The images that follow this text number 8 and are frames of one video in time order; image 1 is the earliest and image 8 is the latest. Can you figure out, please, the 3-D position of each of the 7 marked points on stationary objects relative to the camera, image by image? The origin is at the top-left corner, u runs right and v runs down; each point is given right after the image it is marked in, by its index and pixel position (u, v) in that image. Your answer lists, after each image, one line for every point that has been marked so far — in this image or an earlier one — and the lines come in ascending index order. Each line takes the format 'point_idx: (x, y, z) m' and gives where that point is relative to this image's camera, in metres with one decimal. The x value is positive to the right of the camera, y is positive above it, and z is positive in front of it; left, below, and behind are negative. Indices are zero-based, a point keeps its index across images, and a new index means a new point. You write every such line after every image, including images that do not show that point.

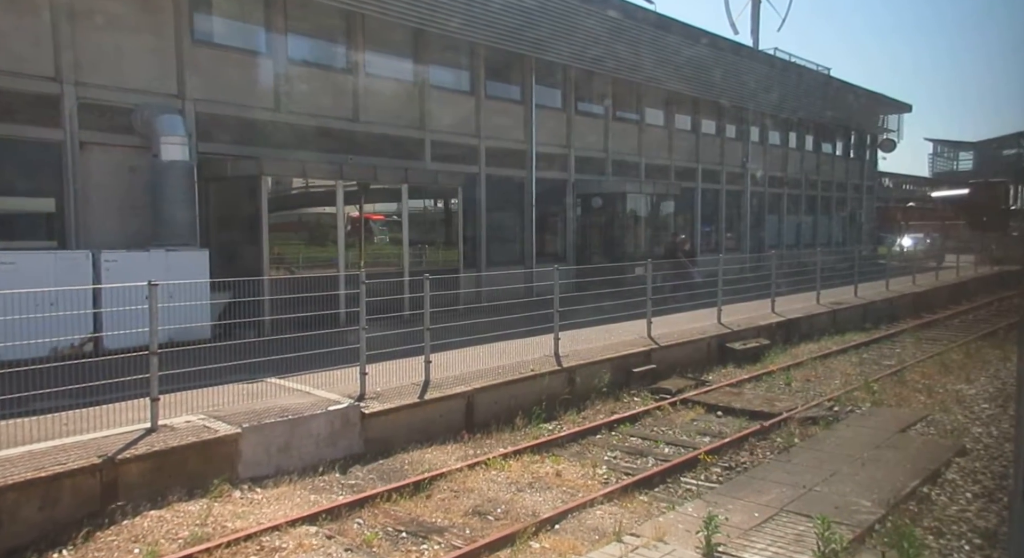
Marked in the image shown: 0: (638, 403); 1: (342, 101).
0: (+1.7, -1.7, +11.0) m
1: (-3.4, +3.5, +15.7) m
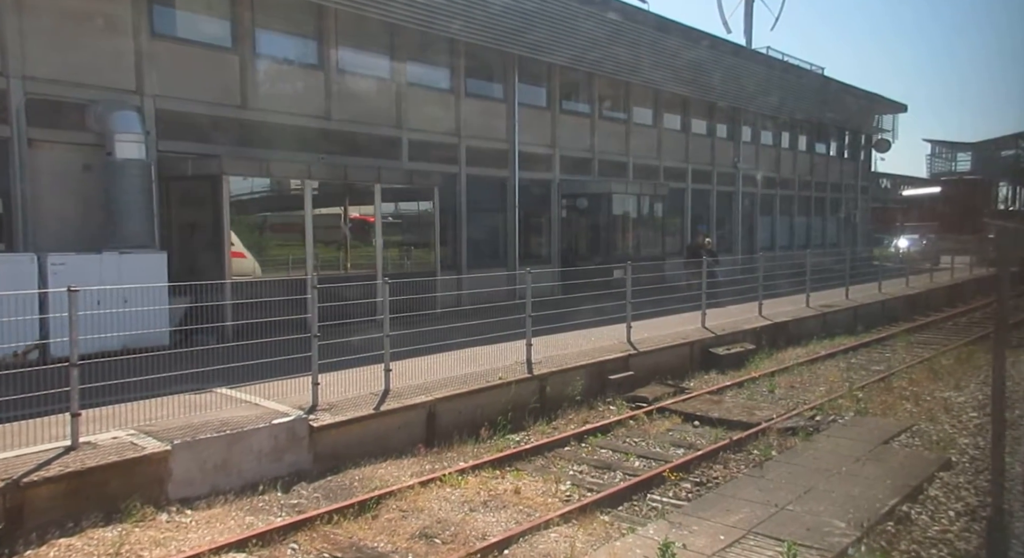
0: (+1.3, -1.7, +10.6) m
1: (-3.8, +3.4, +15.3) m
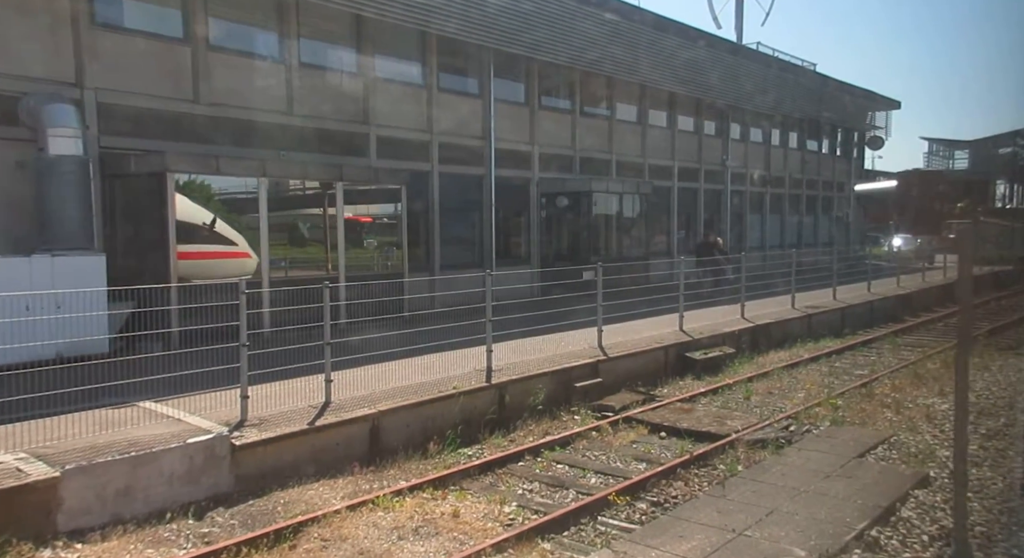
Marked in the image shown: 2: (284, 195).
0: (+0.8, -1.8, +10.0) m
1: (-4.3, +3.4, +14.7) m
2: (-3.7, +1.4, +13.4) m
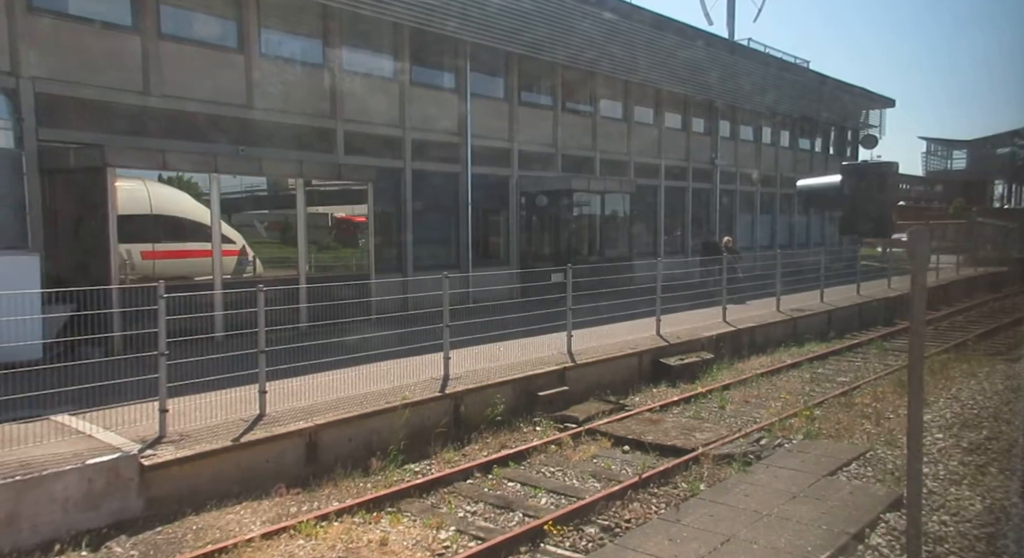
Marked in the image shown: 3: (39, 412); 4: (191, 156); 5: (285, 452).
0: (+0.3, -1.8, +9.5) m
1: (-4.8, +3.4, +14.2) m
2: (-4.2, +1.4, +12.8) m
3: (-3.9, -1.1, +6.8) m
4: (-5.0, +1.9, +12.4) m
5: (-2.0, -1.5, +7.2) m
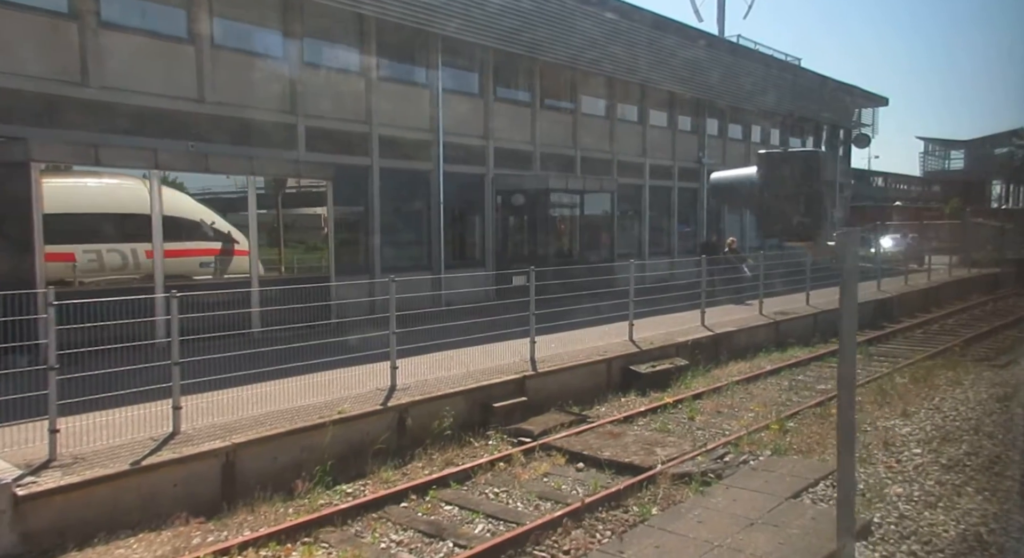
0: (-0.3, -1.9, +8.9) m
1: (-5.4, +3.3, +13.6) m
2: (-4.8, +1.3, +12.2) m
3: (-4.5, -1.1, +6.1) m
4: (-5.5, +1.8, +11.8) m
5: (-2.5, -1.6, +6.6) m
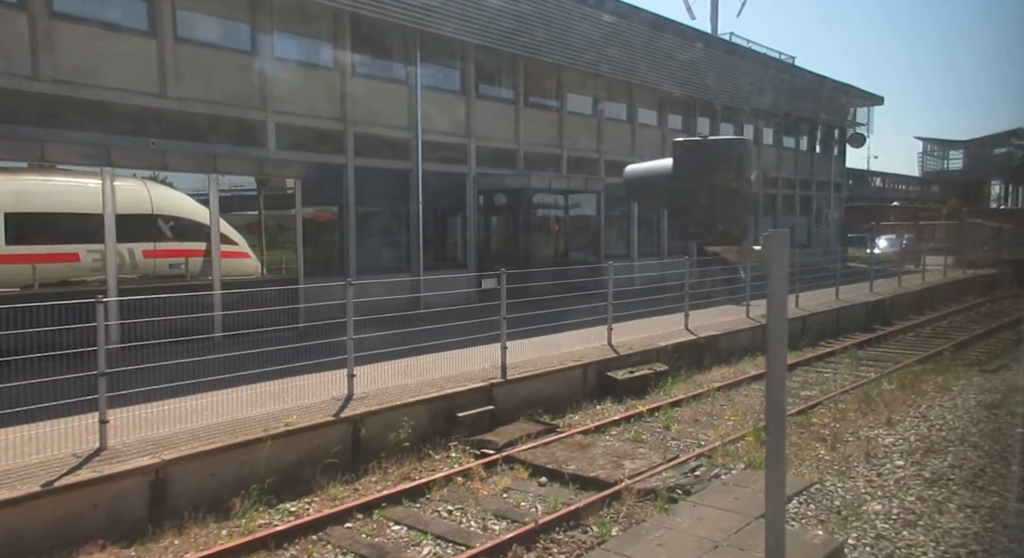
0: (-0.7, -1.9, +8.5) m
1: (-5.8, +3.3, +13.1) m
2: (-5.2, +1.3, +11.8) m
3: (-4.9, -1.2, +5.7) m
4: (-5.9, +1.8, +11.4) m
5: (-2.9, -1.6, +6.2) m
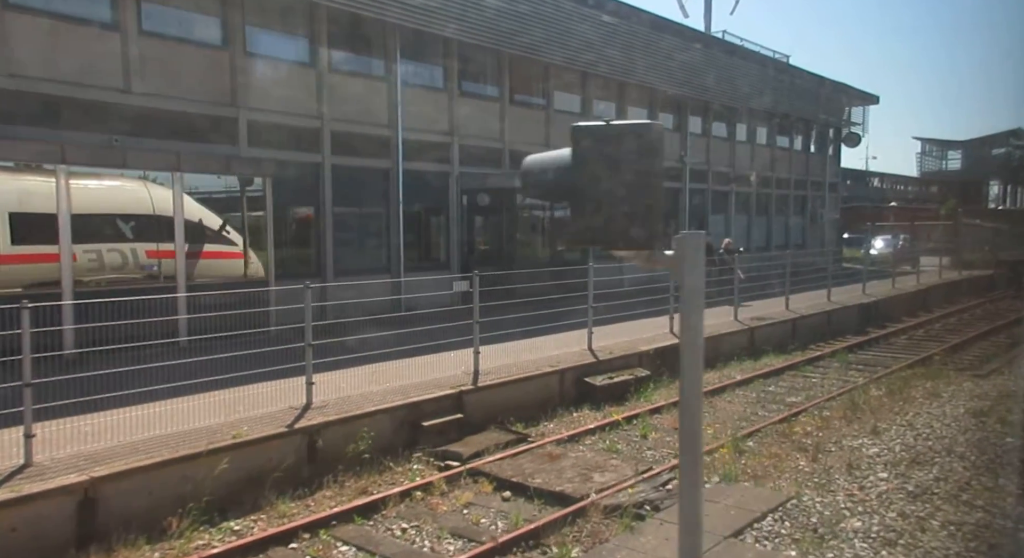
0: (-1.0, -1.9, +8.1) m
1: (-6.1, +3.3, +12.7) m
2: (-5.6, +1.2, +11.4) m
3: (-5.2, -1.2, +5.3) m
4: (-6.3, +1.8, +11.0) m
5: (-3.3, -1.7, +5.8) m
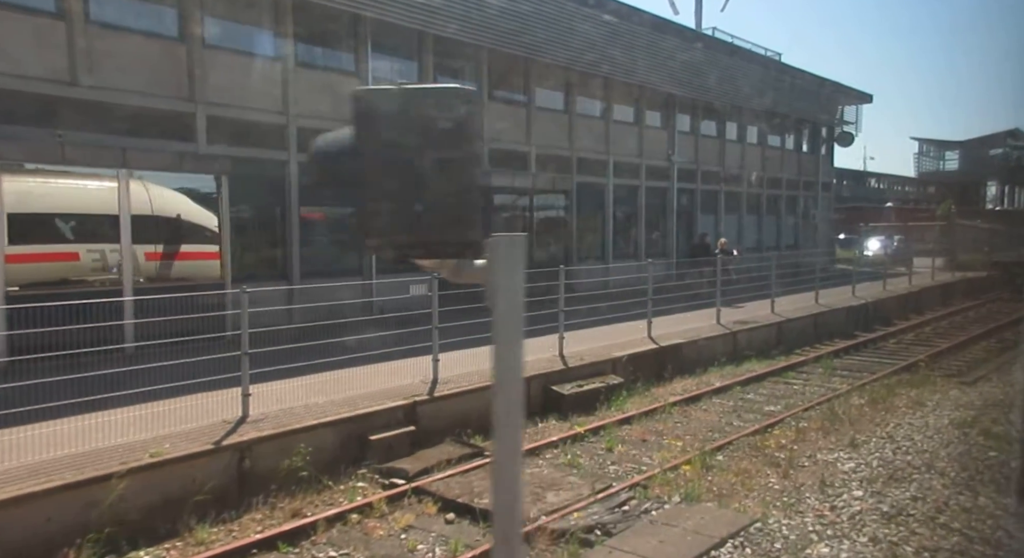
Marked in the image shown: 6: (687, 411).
0: (-1.5, -2.0, +7.6) m
1: (-6.6, +3.2, +12.2) m
2: (-6.1, +1.2, +10.8) m
3: (-5.7, -1.3, +4.8) m
4: (-6.8, +1.7, +10.4) m
5: (-3.8, -1.7, +5.2) m
6: (+2.5, -1.9, +11.7) m
